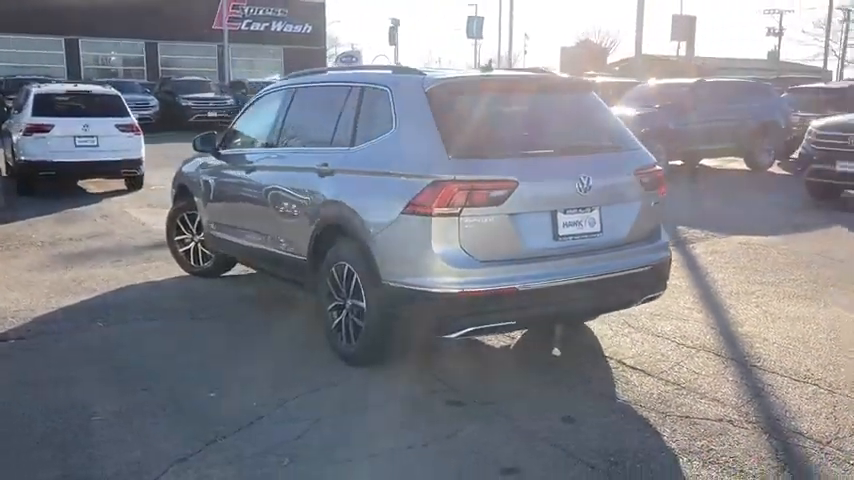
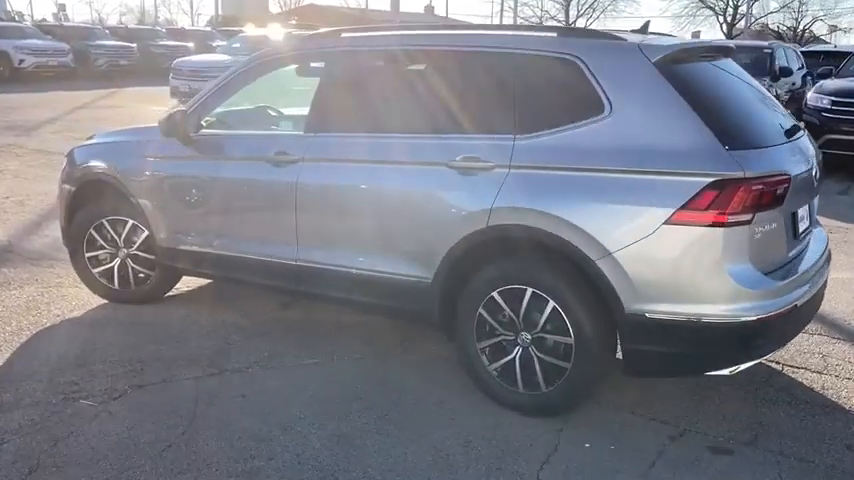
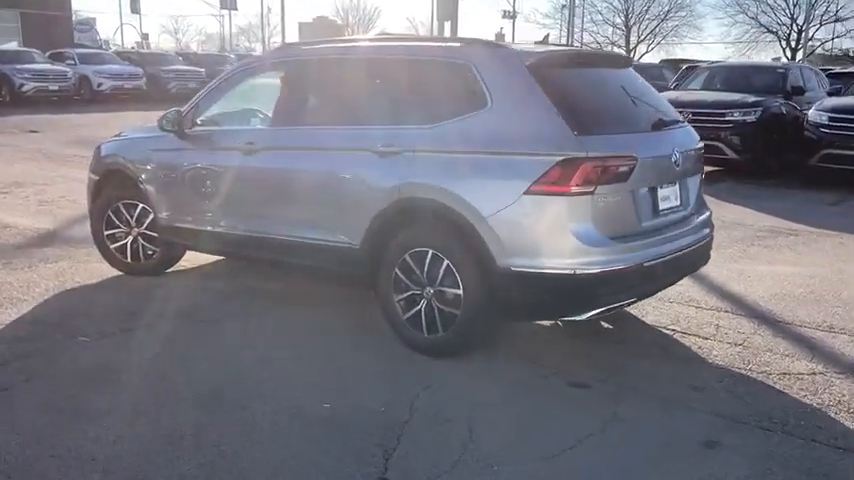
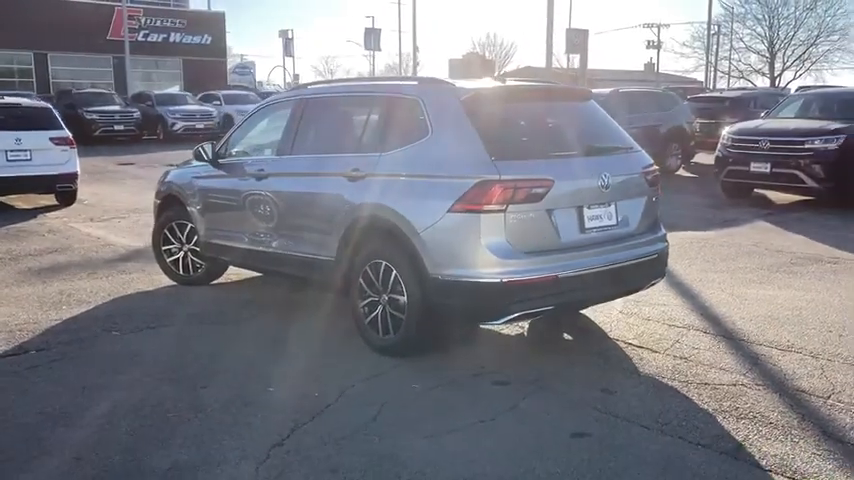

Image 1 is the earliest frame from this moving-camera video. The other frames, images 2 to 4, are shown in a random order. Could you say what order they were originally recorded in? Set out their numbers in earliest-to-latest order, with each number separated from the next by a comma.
4, 3, 2
